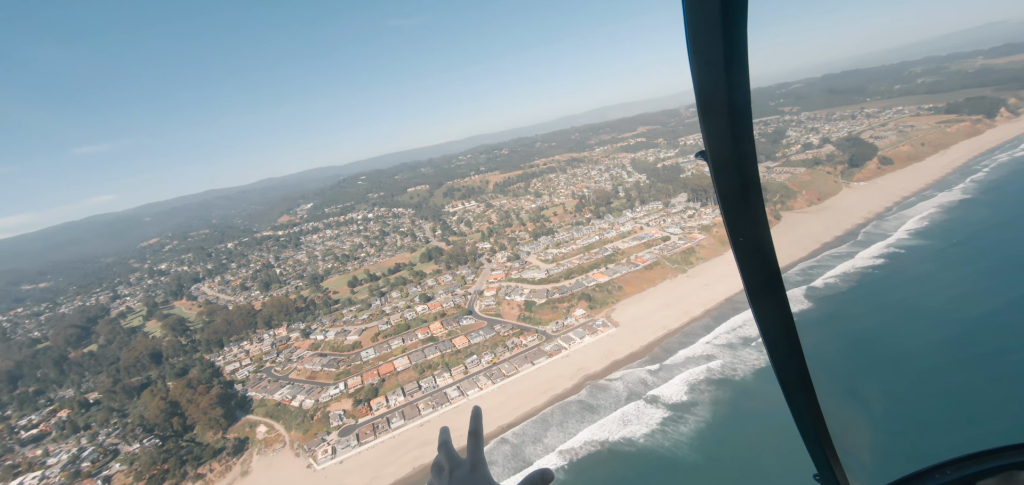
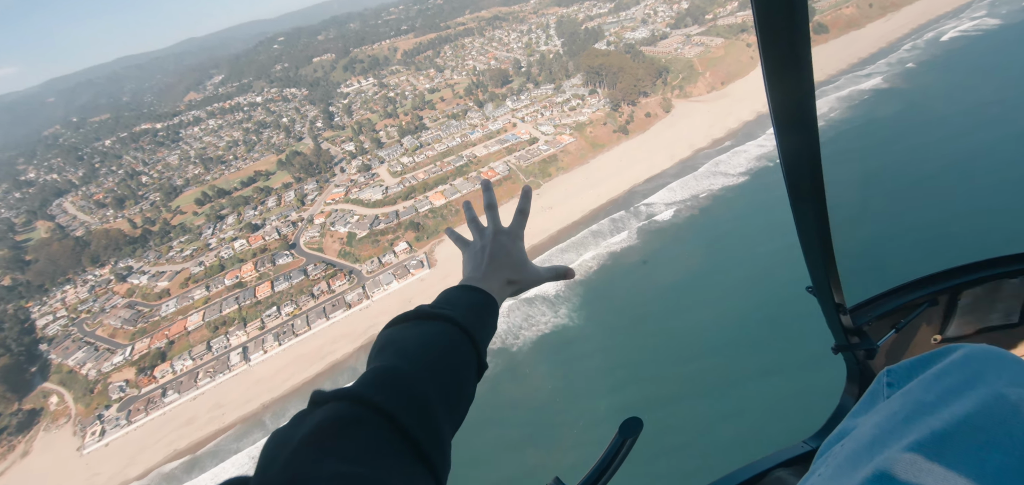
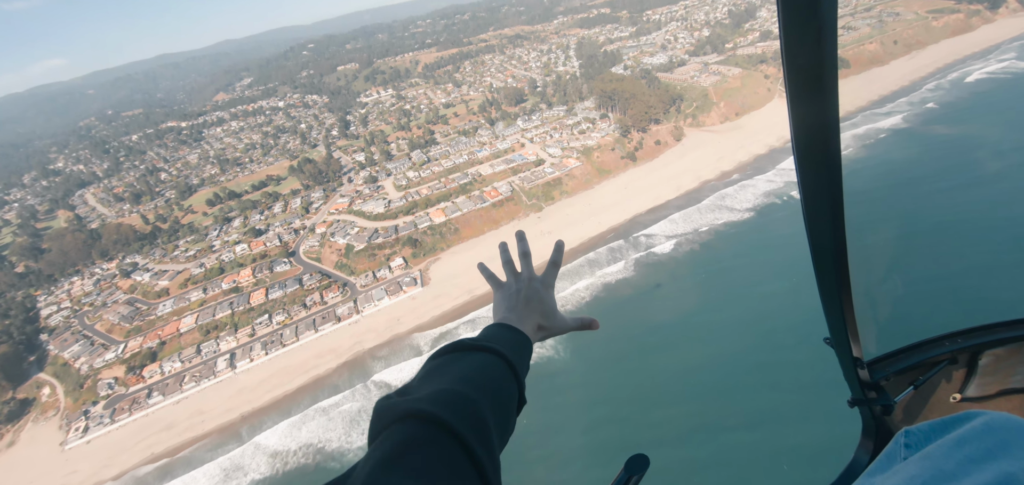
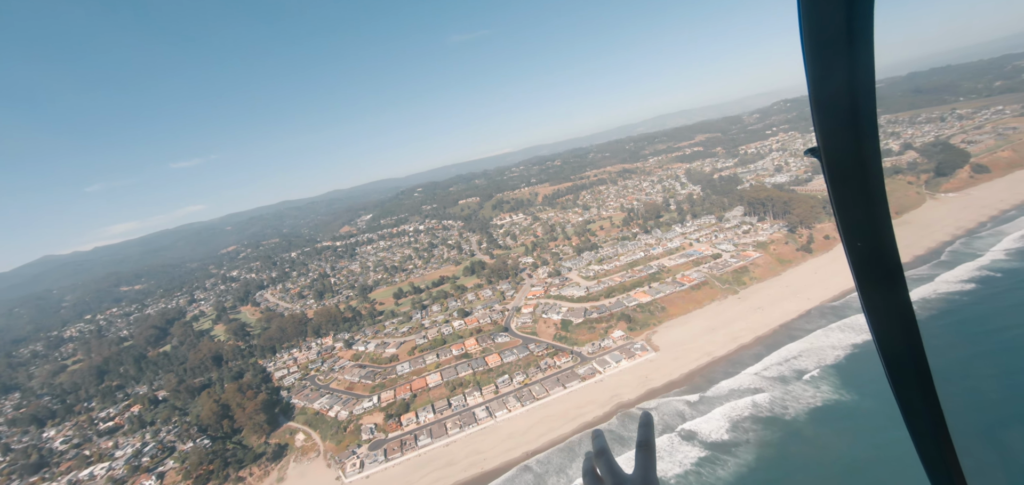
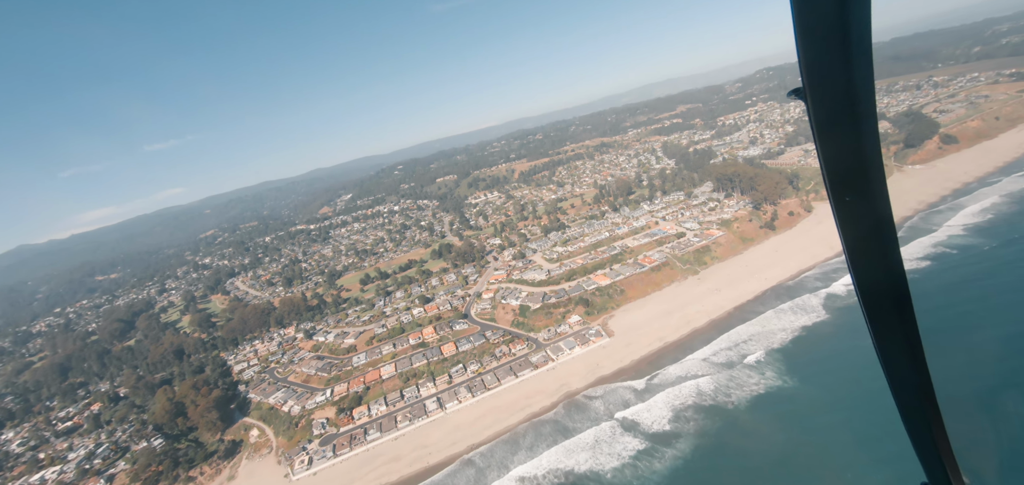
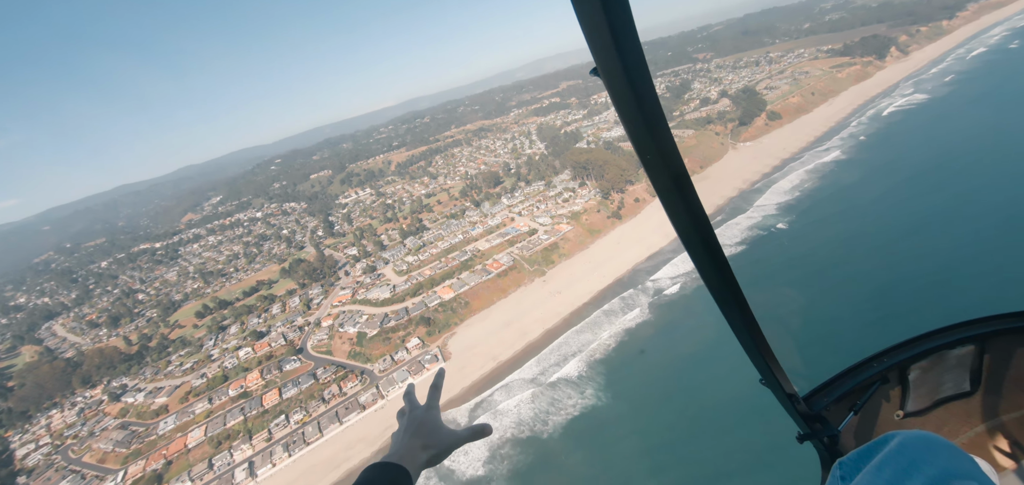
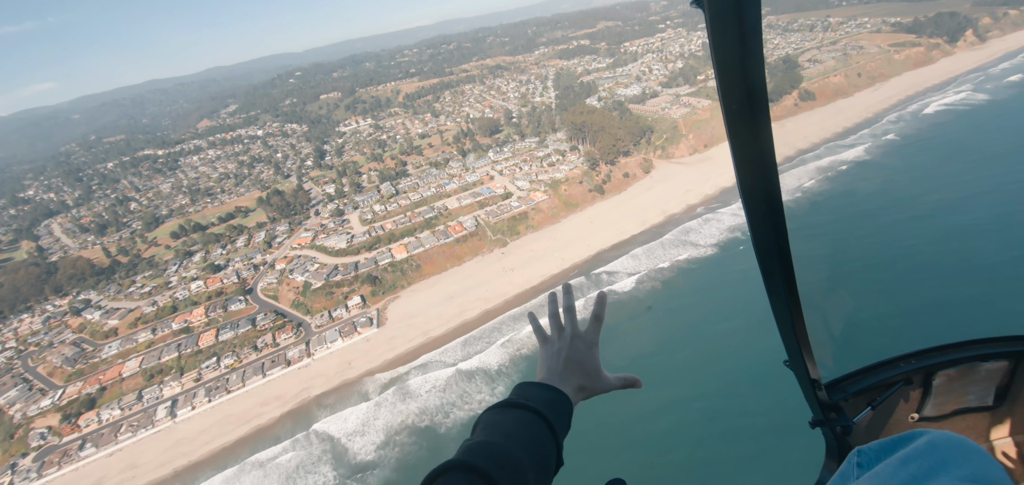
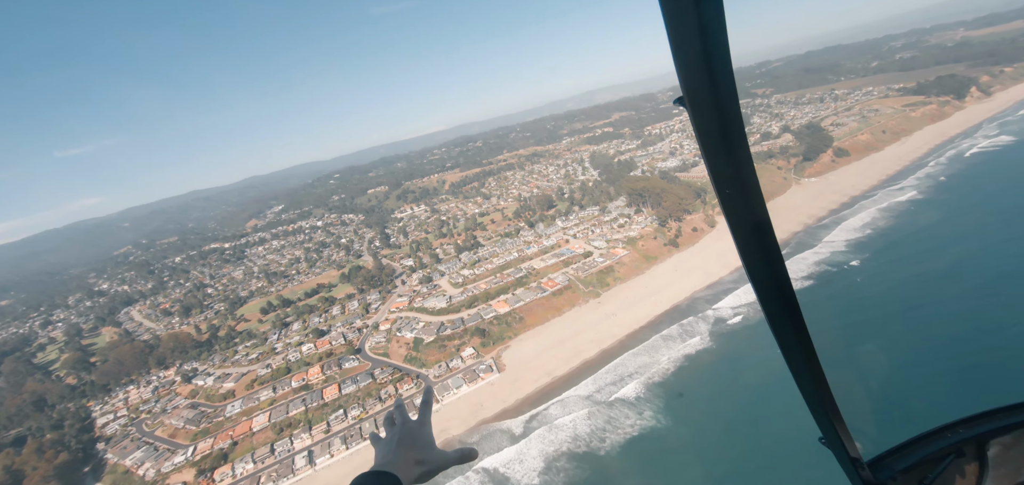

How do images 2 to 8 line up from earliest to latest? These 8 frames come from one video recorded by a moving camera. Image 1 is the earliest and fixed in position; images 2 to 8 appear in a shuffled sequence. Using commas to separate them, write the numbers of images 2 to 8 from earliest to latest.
4, 5, 8, 6, 2, 3, 7
